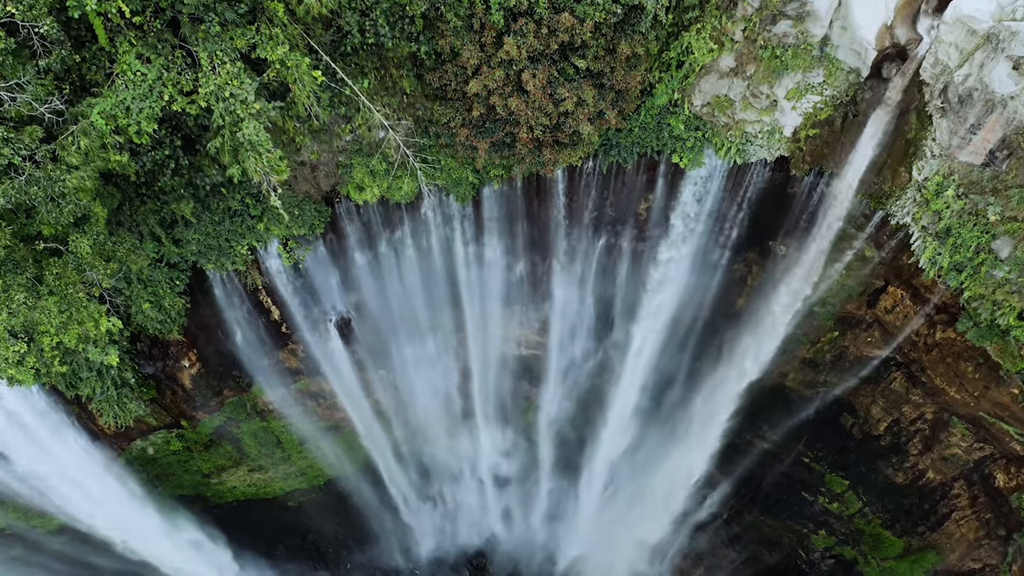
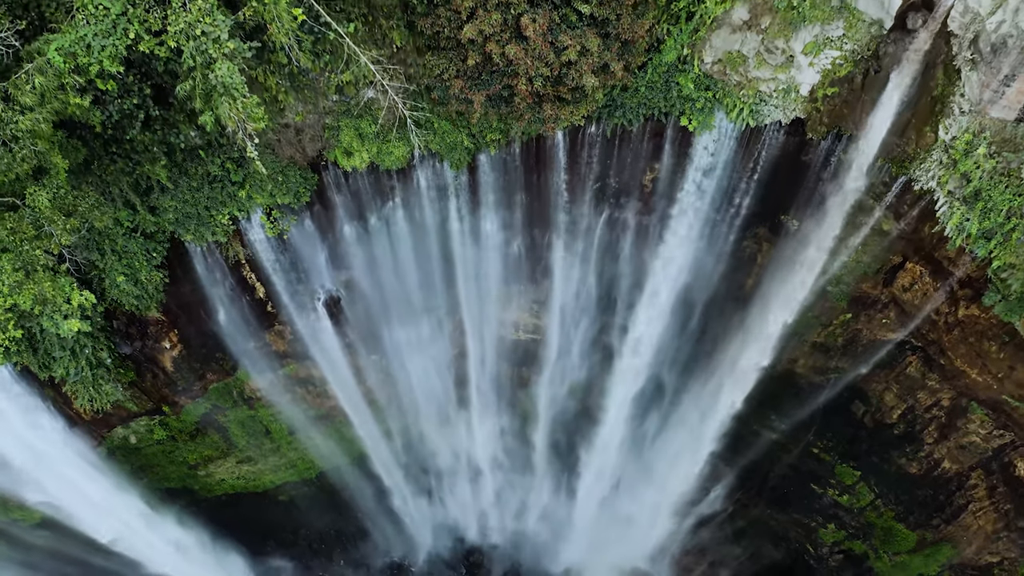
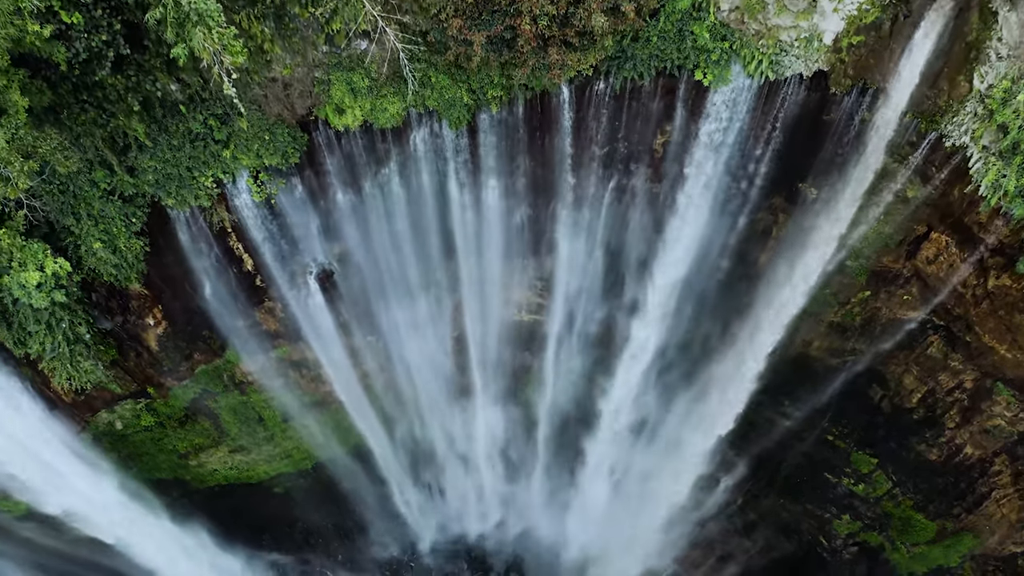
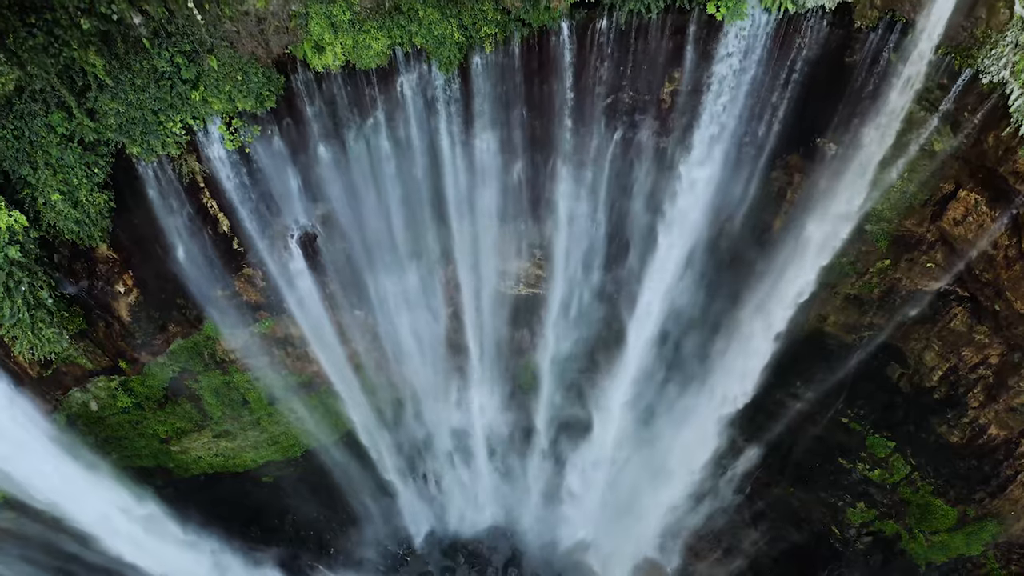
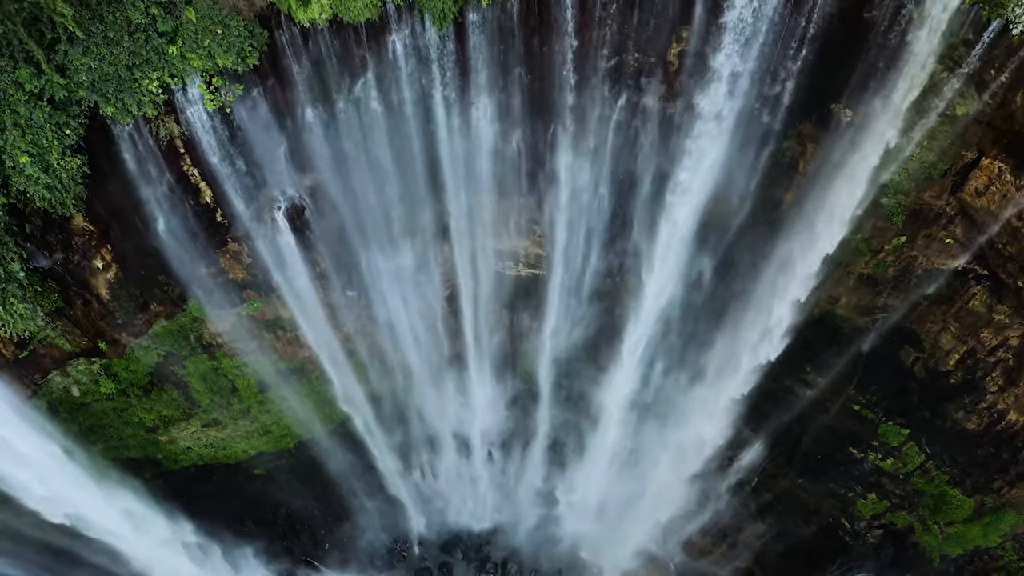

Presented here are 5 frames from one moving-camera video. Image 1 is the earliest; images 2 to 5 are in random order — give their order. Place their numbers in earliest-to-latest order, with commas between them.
2, 3, 4, 5
